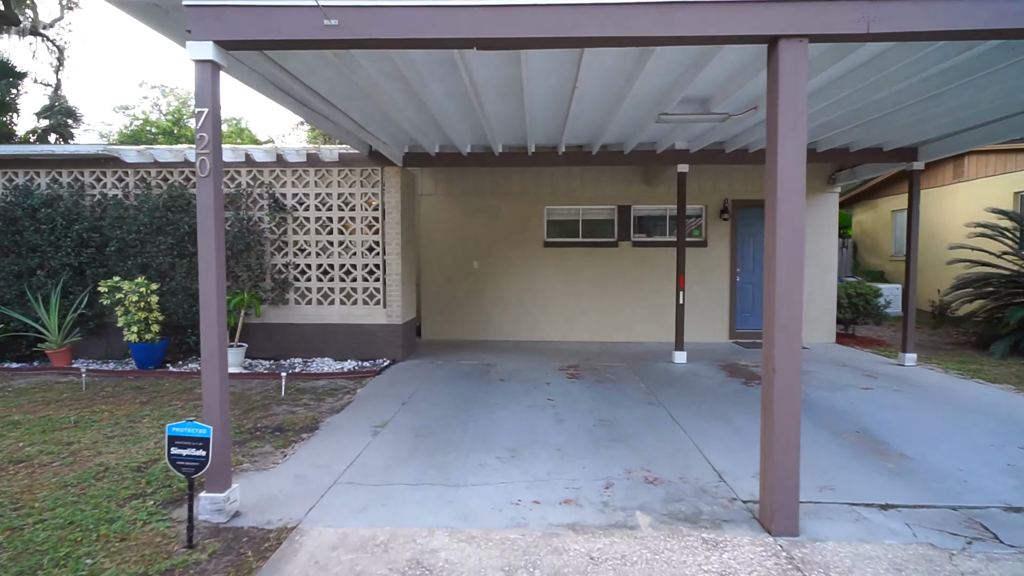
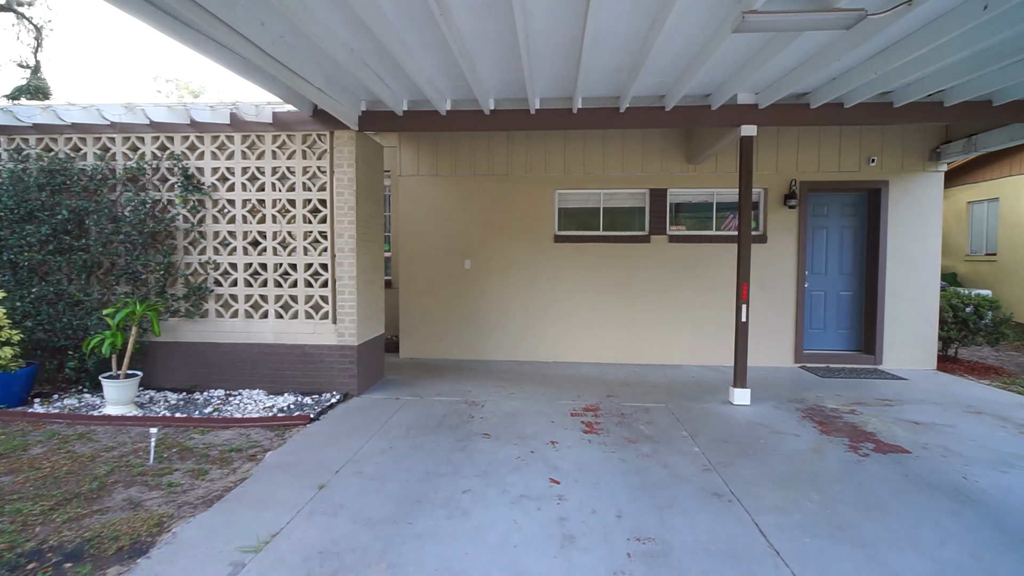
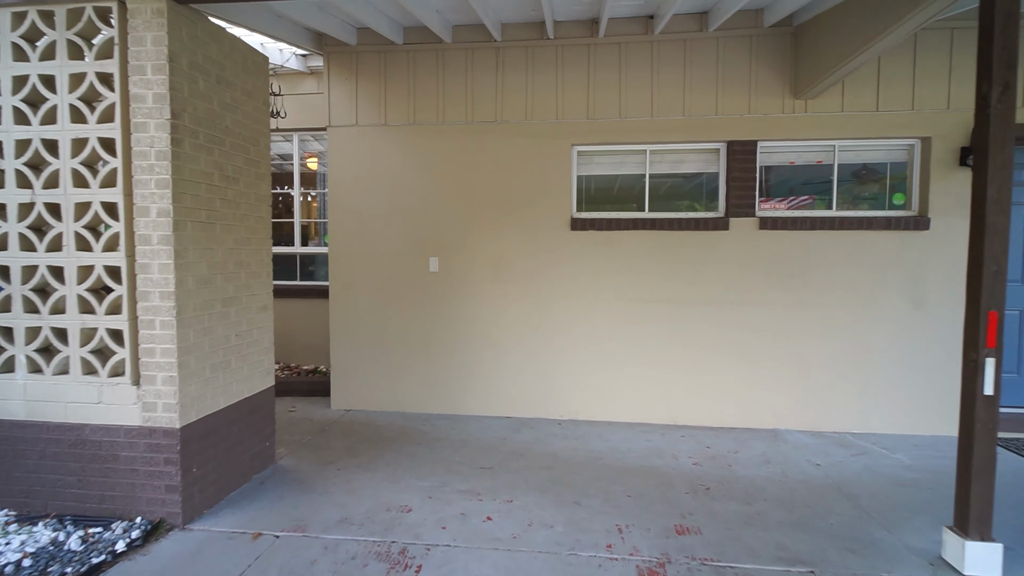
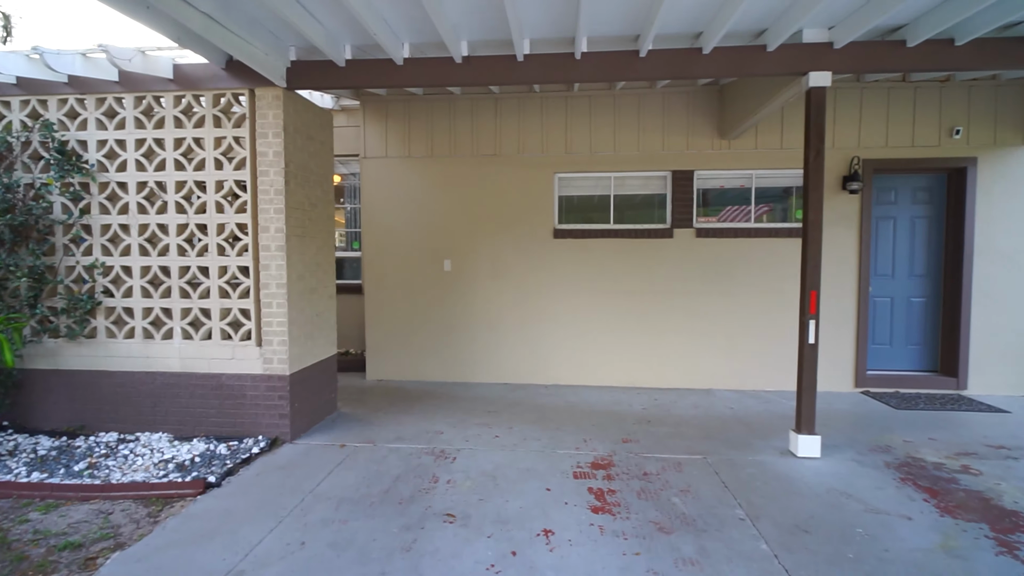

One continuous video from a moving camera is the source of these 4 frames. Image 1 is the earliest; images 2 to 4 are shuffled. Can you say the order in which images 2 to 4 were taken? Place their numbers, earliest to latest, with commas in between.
2, 4, 3
